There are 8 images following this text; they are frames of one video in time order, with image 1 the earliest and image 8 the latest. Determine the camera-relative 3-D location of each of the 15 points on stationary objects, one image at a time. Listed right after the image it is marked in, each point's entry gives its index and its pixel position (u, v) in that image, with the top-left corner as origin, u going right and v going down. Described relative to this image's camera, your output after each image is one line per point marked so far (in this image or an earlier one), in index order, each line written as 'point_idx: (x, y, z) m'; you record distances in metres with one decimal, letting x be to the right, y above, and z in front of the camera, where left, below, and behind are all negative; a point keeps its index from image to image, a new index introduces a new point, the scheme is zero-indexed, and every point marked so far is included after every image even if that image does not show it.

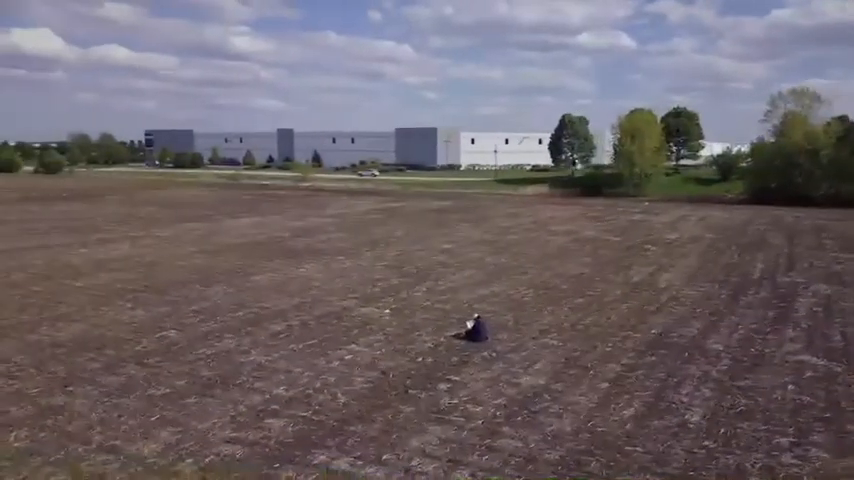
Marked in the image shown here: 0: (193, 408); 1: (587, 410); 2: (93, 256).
0: (-1.9, -1.4, +5.5) m
1: (+1.3, -1.4, +5.5) m
2: (-6.7, -0.3, +13.7) m
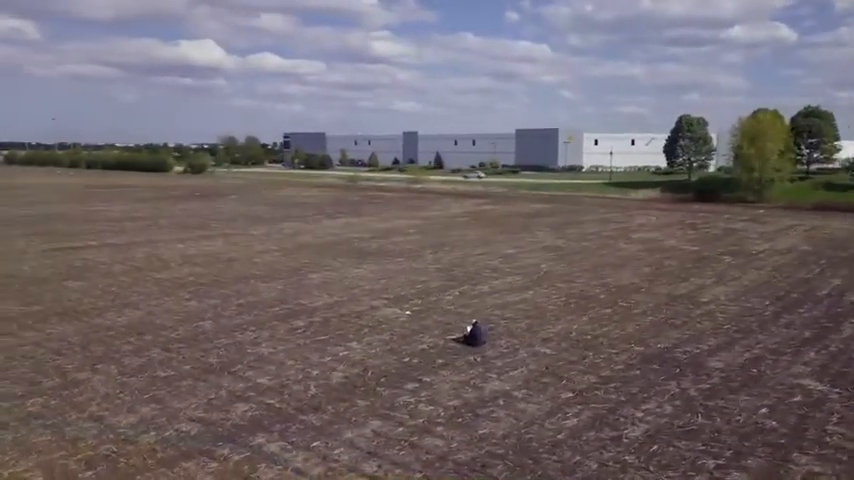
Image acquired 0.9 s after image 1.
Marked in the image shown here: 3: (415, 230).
0: (-2.3, -1.4, +6.3) m
1: (+0.9, -1.5, +5.7) m
2: (-5.4, -0.2, +15.3) m
3: (-0.4, +0.3, +19.7) m
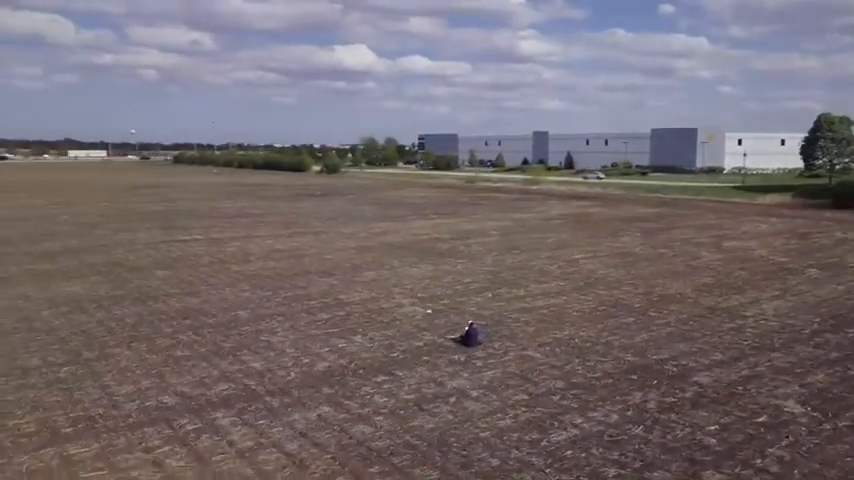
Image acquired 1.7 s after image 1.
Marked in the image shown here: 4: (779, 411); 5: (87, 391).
0: (-2.6, -1.4, +7.2) m
1: (+0.4, -1.5, +6.0) m
2: (-3.8, -0.2, +16.6) m
3: (+2.1, +0.2, +19.9) m
4: (+3.2, -1.5, +6.1) m
5: (-3.3, -1.5, +6.5) m
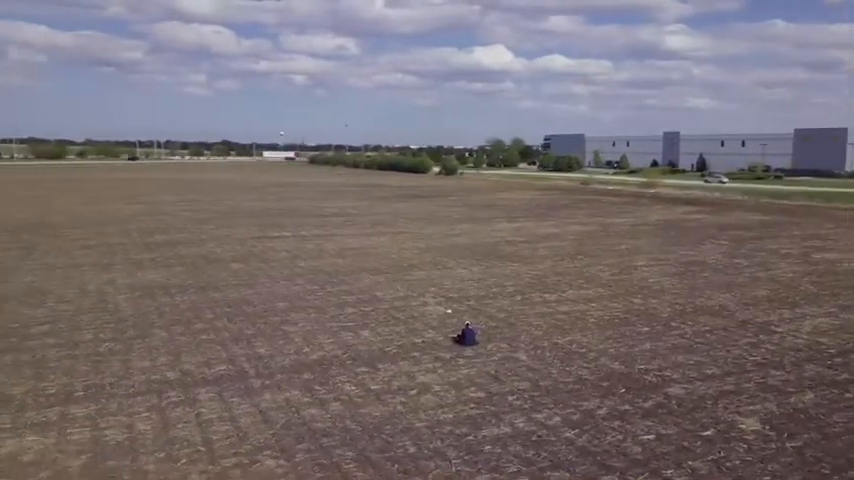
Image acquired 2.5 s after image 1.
0: (-2.7, -1.3, +8.2) m
1: (-0.1, -1.6, +6.4) m
2: (-2.0, -0.1, +17.6) m
3: (+4.4, +0.1, +19.8) m
4: (+2.7, -1.7, +6.0) m
5: (-3.6, -1.4, +7.6) m
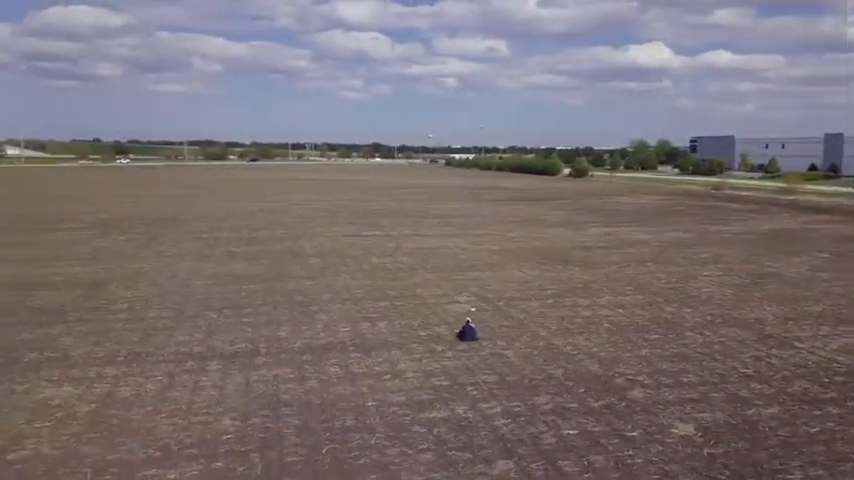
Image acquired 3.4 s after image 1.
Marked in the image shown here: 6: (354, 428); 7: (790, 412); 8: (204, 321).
0: (-2.7, -1.3, +9.4) m
1: (-0.5, -1.6, +7.1) m
2: (0.0, -0.1, +18.6) m
3: (+6.7, -0.1, +19.3) m
4: (+2.1, -1.7, +6.1) m
5: (-3.6, -1.3, +9.1) m
6: (-0.7, -1.7, +6.2) m
7: (+3.6, -1.7, +6.6) m
8: (-3.3, -1.2, +9.9) m
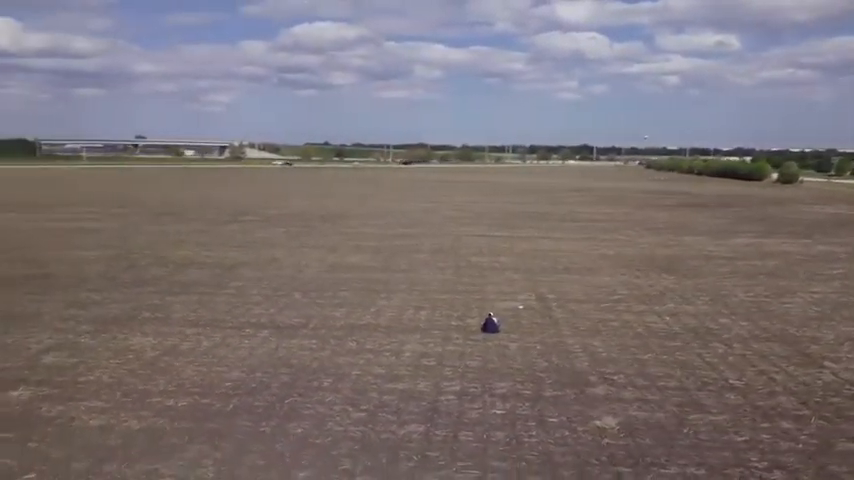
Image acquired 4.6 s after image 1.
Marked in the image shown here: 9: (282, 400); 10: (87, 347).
0: (-2.1, -1.1, +11.2) m
1: (-0.7, -1.5, +8.4) m
2: (+3.3, -0.2, +19.1) m
3: (+9.9, -0.5, +17.8) m
4: (+1.5, -1.8, +6.6) m
5: (-3.1, -1.1, +11.1) m
6: (-1.1, -1.6, +7.5) m
7: (+3.1, -1.8, +6.6) m
8: (-2.5, -1.1, +11.9) m
9: (-1.5, -1.7, +7.1) m
10: (-4.5, -1.4, +8.9) m
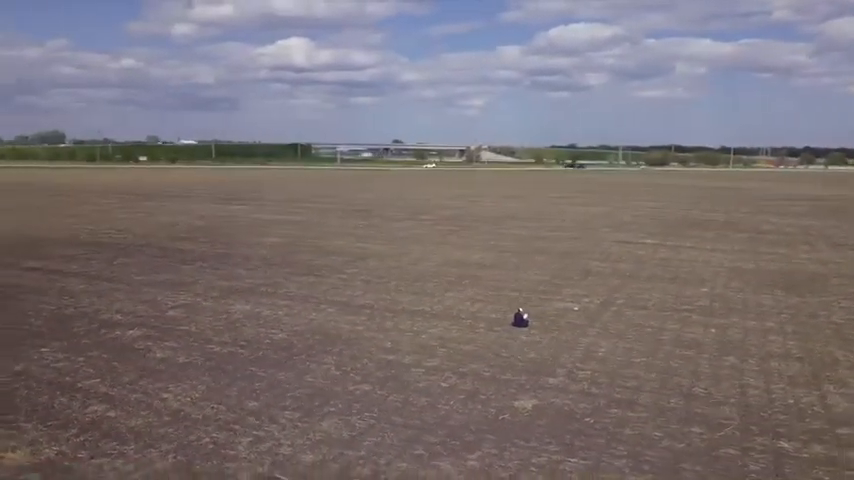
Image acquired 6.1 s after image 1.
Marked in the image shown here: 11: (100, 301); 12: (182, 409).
0: (-0.9, -1.0, +13.1) m
1: (-0.6, -1.5, +9.9) m
2: (+7.0, -0.4, +18.6) m
3: (+12.7, -1.0, +15.1) m
4: (+0.9, -1.8, +7.5) m
5: (-1.8, -1.0, +13.4) m
6: (-1.3, -1.5, +9.3) m
7: (+2.3, -1.9, +7.0) m
8: (-1.0, -1.0, +13.8) m
9: (-1.8, -1.6, +9.1) m
10: (-3.9, -1.2, +11.8) m
11: (-5.9, -1.1, +12.2) m
12: (-2.6, -1.8, +7.1) m
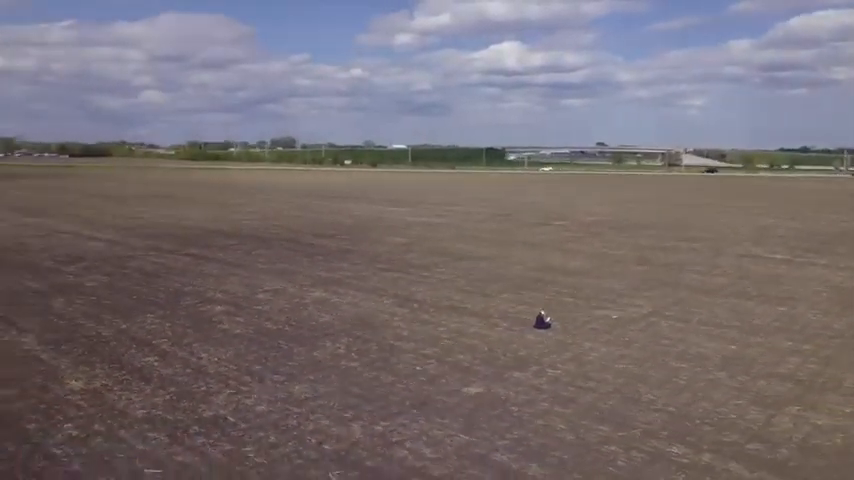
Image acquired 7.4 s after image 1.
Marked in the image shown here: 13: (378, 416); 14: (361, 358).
0: (+0.4, -1.1, +14.4) m
1: (-0.2, -1.5, +11.3) m
2: (+9.5, -0.8, +17.4) m
3: (+13.9, -1.6, +12.3) m
4: (+0.4, -1.9, +8.6) m
5: (-0.4, -1.0, +14.9) m
6: (-1.2, -1.5, +10.9) m
7: (+1.6, -2.0, +7.7) m
8: (+0.5, -1.0, +15.2) m
9: (-1.7, -1.5, +10.8) m
10: (-2.9, -1.1, +14.1) m
11: (-4.7, -0.9, +15.0) m
12: (-3.0, -1.7, +9.2) m
13: (-0.5, -2.0, +7.5) m
14: (-0.9, -1.7, +9.6) m
